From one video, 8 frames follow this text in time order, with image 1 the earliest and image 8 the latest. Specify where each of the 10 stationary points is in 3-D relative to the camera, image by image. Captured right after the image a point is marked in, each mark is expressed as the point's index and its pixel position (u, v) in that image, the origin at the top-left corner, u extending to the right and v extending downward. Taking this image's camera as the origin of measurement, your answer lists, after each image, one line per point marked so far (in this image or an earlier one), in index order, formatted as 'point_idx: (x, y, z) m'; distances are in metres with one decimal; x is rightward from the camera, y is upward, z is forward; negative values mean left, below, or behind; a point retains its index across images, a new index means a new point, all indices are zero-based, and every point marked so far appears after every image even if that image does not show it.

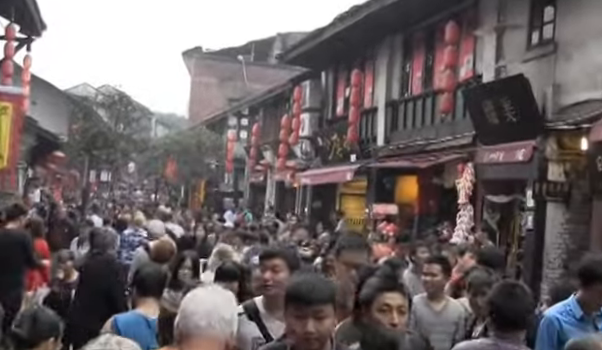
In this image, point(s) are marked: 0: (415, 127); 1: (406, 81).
0: (+2.6, +1.1, +17.1) m
1: (+2.5, +2.3, +17.8) m
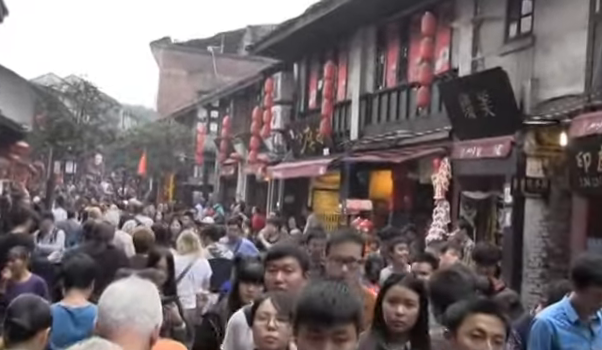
0: (+2.0, +1.3, +16.8) m
1: (+1.9, +2.4, +17.5) m
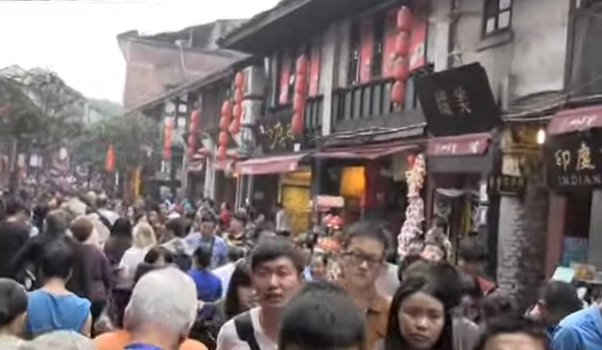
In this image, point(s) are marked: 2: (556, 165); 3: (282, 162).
0: (+1.4, +1.3, +16.5) m
1: (+1.2, +2.5, +17.2) m
2: (+3.6, +0.1, +10.3) m
3: (-0.5, +0.3, +18.1) m
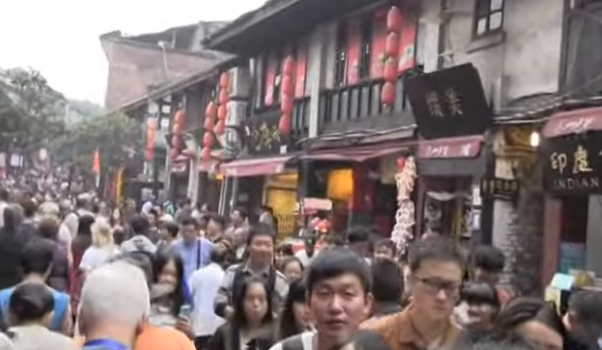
0: (+1.1, +1.3, +16.3) m
1: (+0.9, +2.4, +16.9) m
2: (+3.4, +0.1, +10.1) m
3: (-0.8, +0.3, +17.8) m
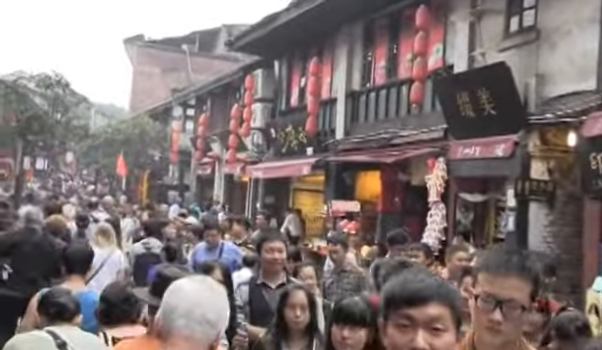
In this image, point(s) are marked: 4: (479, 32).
0: (+1.7, +1.2, +16.1) m
1: (+1.5, +2.4, +16.7) m
2: (+3.9, +0.1, +9.9) m
3: (-0.2, +0.2, +17.7) m
4: (+3.2, +2.6, +13.1) m
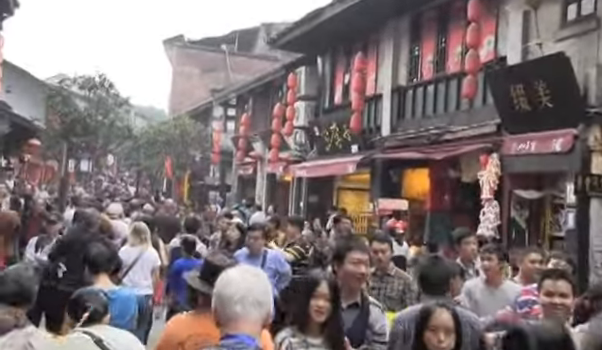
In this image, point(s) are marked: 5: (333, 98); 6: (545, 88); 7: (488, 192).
0: (+2.6, +1.3, +15.7) m
1: (+2.5, +2.5, +16.3) m
2: (+4.5, +0.2, +9.3) m
3: (+0.9, +0.3, +17.3) m
4: (+4.0, +2.6, +12.6) m
5: (+0.9, +2.1, +20.0) m
6: (+3.8, +1.3, +11.5) m
7: (+3.2, -0.3, +12.6) m
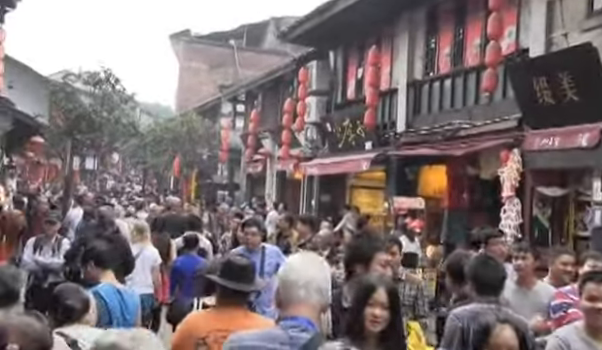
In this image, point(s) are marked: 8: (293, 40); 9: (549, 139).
0: (+2.9, +1.3, +15.2) m
1: (+2.8, +2.5, +15.8) m
2: (+4.7, +0.2, +8.8) m
3: (+1.2, +0.3, +16.9) m
4: (+4.2, +2.7, +12.2) m
5: (+1.2, +2.2, +19.6) m
6: (+4.0, +1.4, +11.0) m
7: (+3.4, -0.2, +12.1) m
8: (-0.2, +3.7, +20.4) m
9: (+3.8, +0.6, +11.3) m
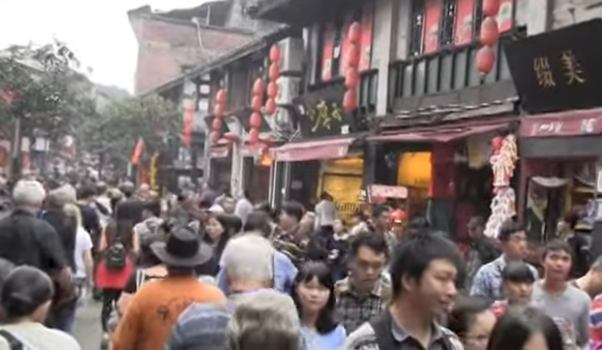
0: (+2.4, +1.6, +14.2) m
1: (+2.3, +2.8, +14.8) m
2: (+4.6, +0.3, +8.0) m
3: (+0.6, +0.6, +15.8) m
4: (+3.9, +2.8, +11.2) m
5: (+0.4, +2.5, +18.4) m
6: (+3.7, +1.6, +10.0) m
7: (+3.1, -0.1, +11.2) m
8: (-1.0, +4.1, +19.1) m
9: (+3.5, +0.7, +10.3) m
